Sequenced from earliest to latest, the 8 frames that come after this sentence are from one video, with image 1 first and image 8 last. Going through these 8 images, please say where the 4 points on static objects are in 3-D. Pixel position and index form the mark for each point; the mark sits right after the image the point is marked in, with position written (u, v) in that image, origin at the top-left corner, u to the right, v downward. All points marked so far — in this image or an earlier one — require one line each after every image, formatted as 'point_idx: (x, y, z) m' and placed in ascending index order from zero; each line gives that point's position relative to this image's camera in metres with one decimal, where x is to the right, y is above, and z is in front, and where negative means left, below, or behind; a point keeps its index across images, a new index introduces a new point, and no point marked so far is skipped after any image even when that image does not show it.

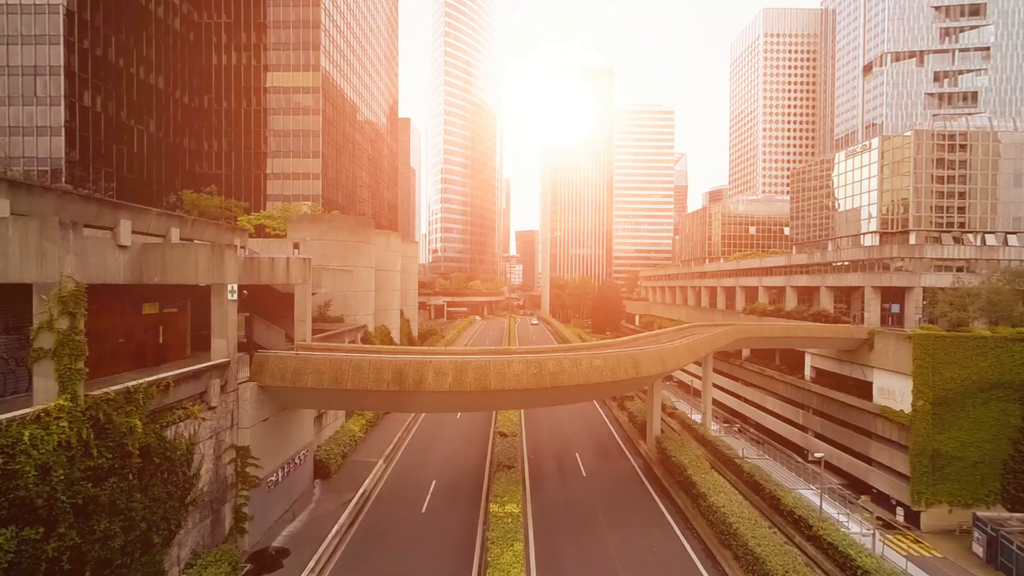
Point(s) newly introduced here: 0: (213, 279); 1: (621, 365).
0: (-8.0, +0.2, +13.9) m
1: (+3.8, -2.9, +18.3) m
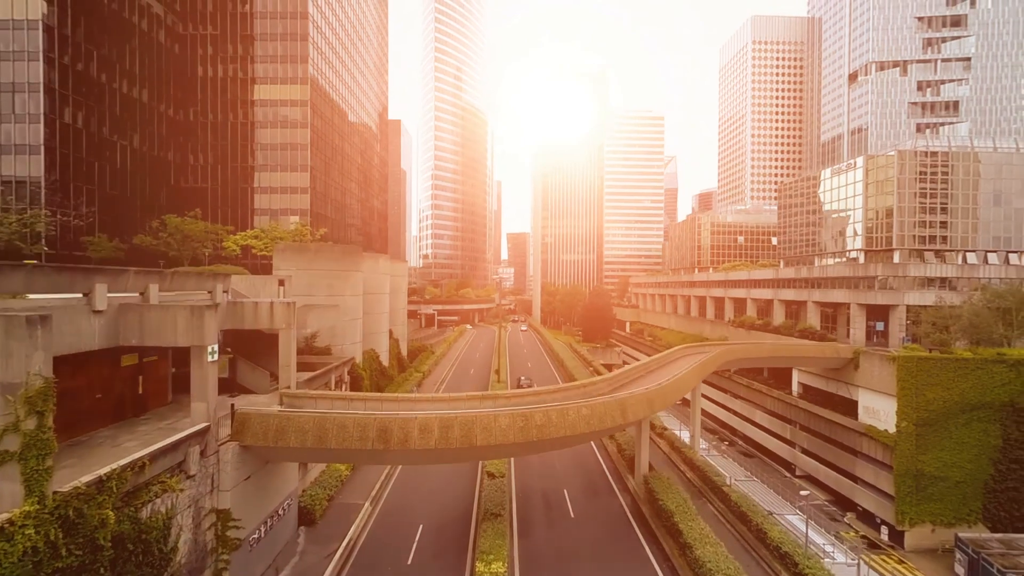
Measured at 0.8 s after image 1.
0: (-8.4, -1.4, +13.6) m
1: (+3.4, -4.4, +18.2) m
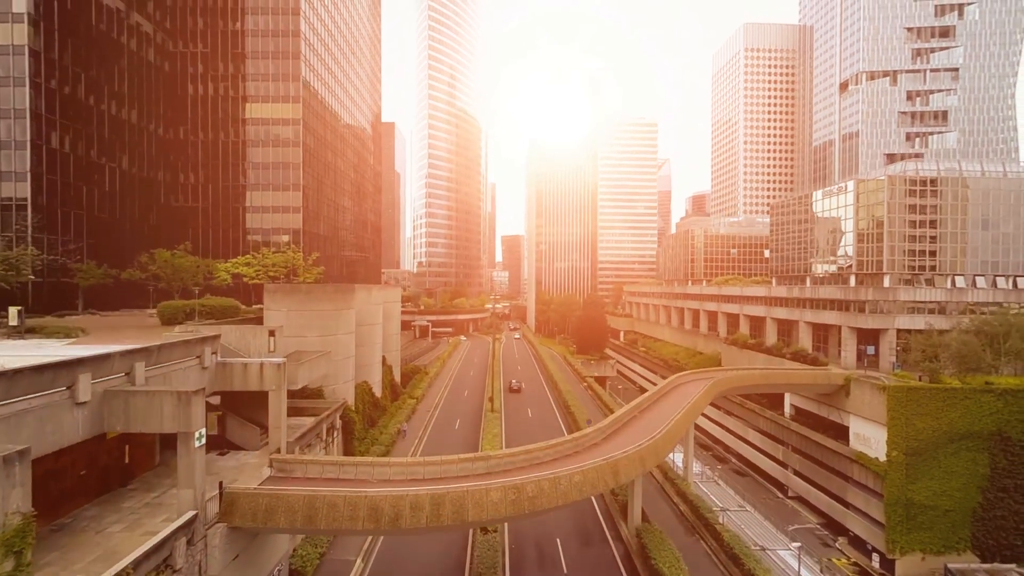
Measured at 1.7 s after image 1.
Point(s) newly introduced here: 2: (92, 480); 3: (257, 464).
0: (-8.6, -3.6, +13.5) m
1: (+3.1, -6.6, +18.2) m
2: (-12.5, -5.7, +15.6) m
3: (-9.3, -6.4, +19.1) m
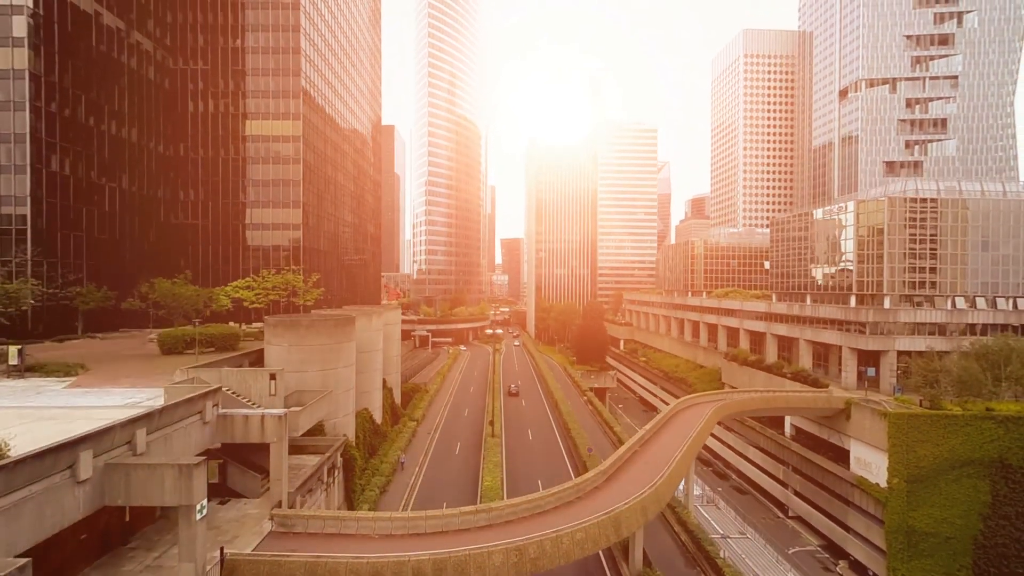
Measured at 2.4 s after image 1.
0: (-8.5, -5.4, +13.4) m
1: (+3.1, -8.5, +18.1) m
2: (-12.5, -7.6, +15.5) m
3: (-9.2, -8.3, +19.0) m
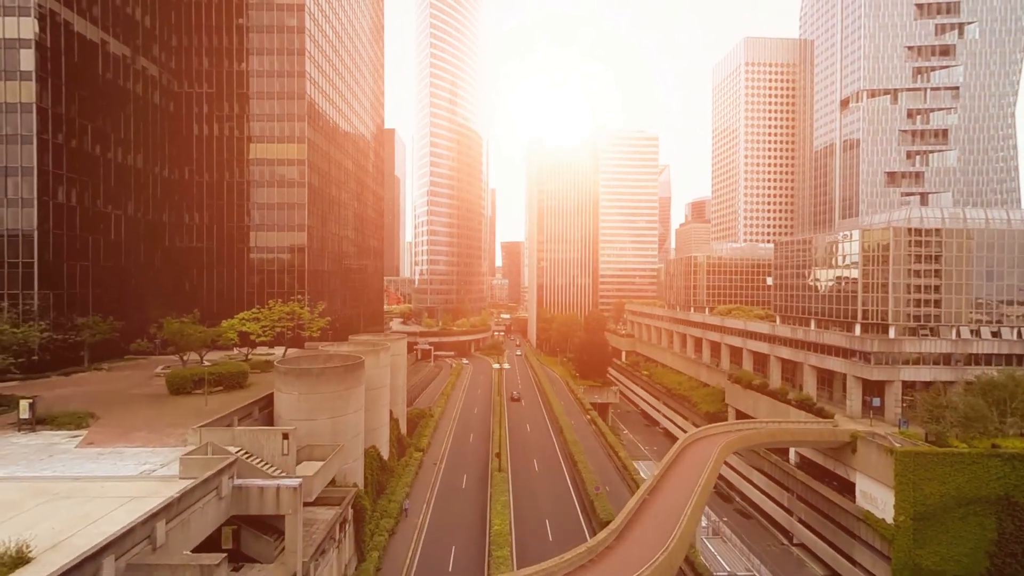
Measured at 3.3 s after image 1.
0: (-8.0, -8.0, +13.5) m
1: (+3.7, -11.1, +18.2) m
2: (-11.9, -10.2, +15.6) m
3: (-8.7, -10.9, +19.1) m
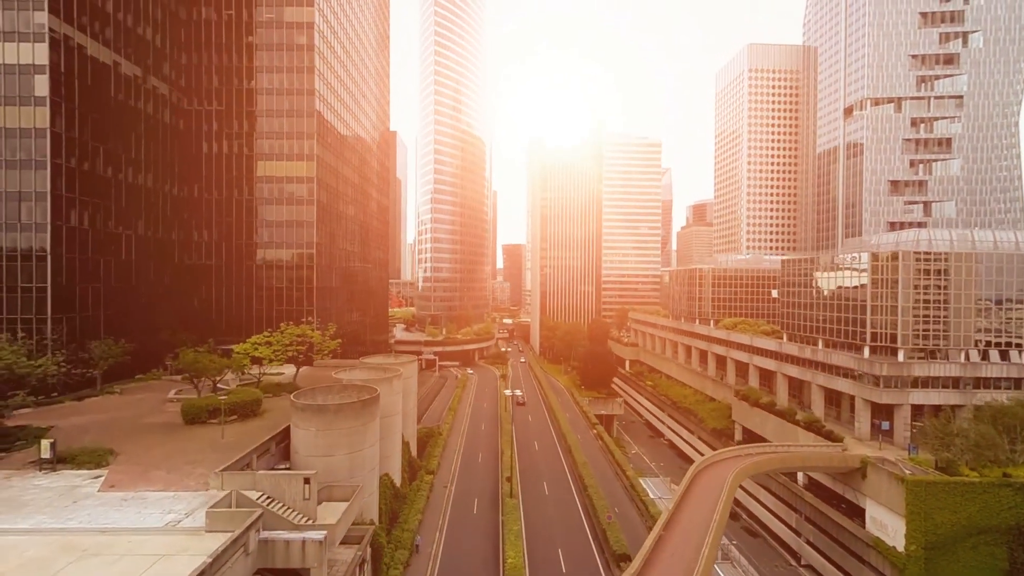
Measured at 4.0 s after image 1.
0: (-7.1, -10.0, +13.6) m
1: (+4.5, -13.1, +18.3) m
2: (-11.1, -12.2, +15.7) m
3: (-7.9, -12.9, +19.2) m
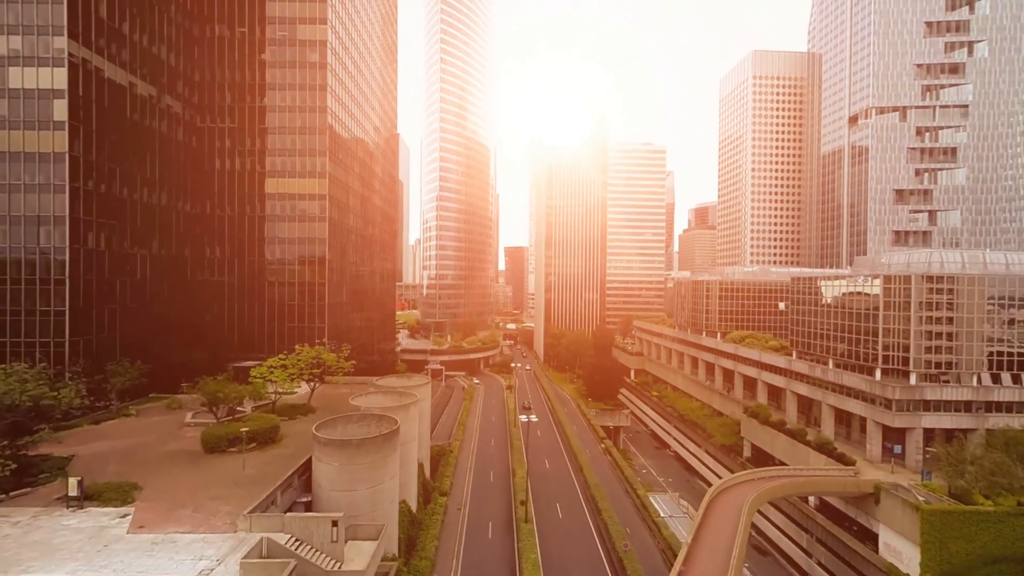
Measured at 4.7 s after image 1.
0: (-6.0, -12.0, +13.7) m
1: (+5.7, -15.1, +18.4) m
2: (-9.9, -14.1, +15.9) m
3: (-6.7, -14.9, +19.3) m
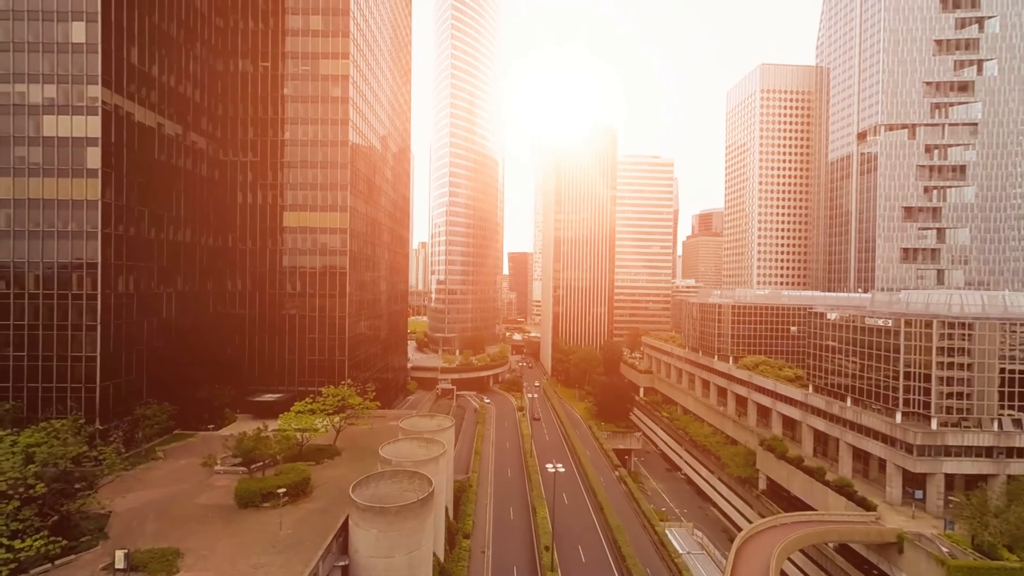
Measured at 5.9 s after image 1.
0: (-4.0, -15.8, +14.1) m
1: (+7.6, -19.0, +18.7) m
2: (-8.0, -17.9, +16.2) m
3: (-4.7, -18.6, +19.6) m
